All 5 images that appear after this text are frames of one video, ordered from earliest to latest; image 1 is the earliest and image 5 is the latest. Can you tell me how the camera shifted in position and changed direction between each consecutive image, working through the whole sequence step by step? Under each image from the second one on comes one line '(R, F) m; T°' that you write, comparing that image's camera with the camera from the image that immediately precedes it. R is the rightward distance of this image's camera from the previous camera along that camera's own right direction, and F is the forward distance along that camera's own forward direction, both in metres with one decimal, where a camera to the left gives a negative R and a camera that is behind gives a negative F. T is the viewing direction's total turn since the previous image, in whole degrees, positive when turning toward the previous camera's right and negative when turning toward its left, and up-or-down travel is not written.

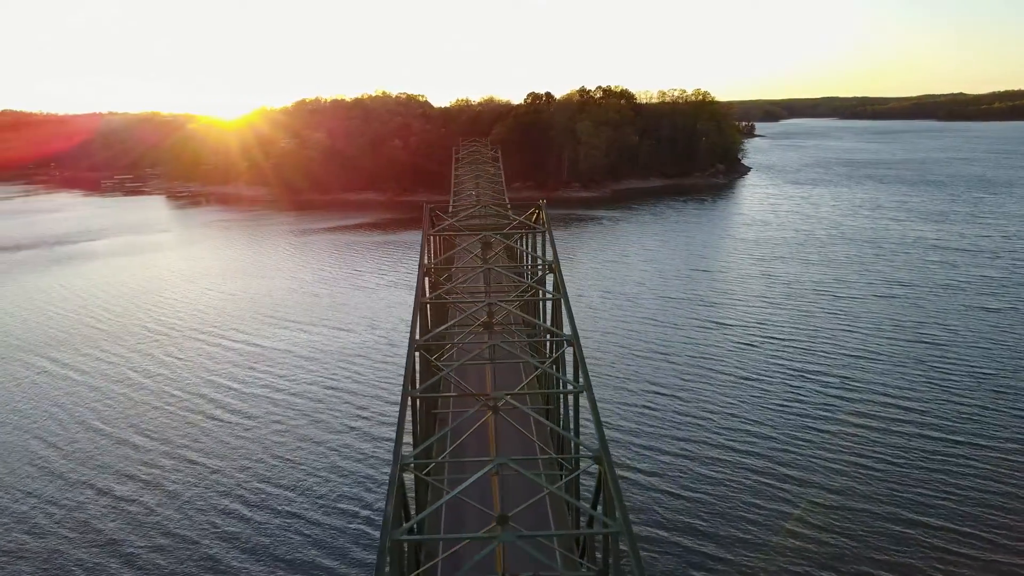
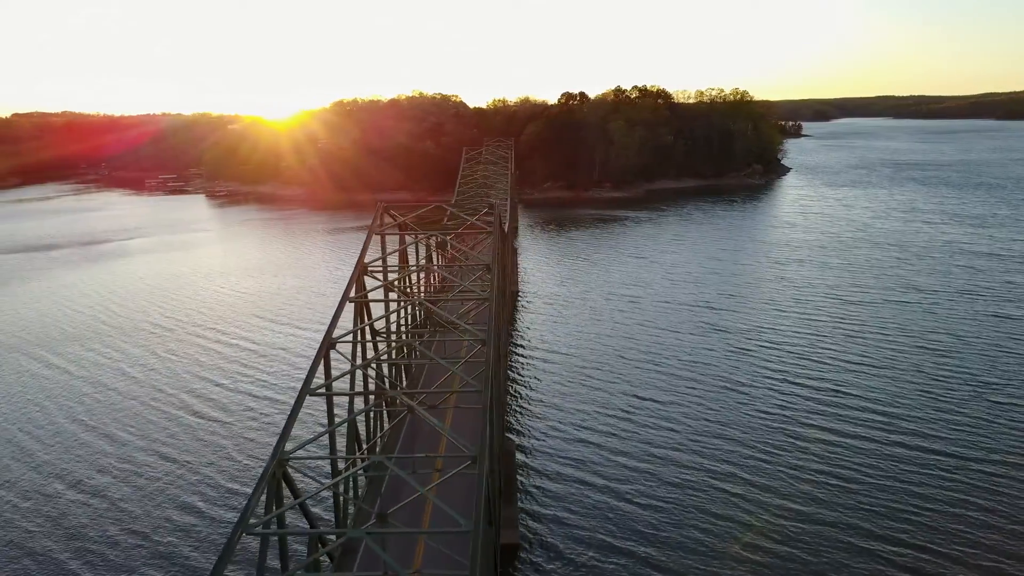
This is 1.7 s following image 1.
(+1.7, +0.3) m; -3°
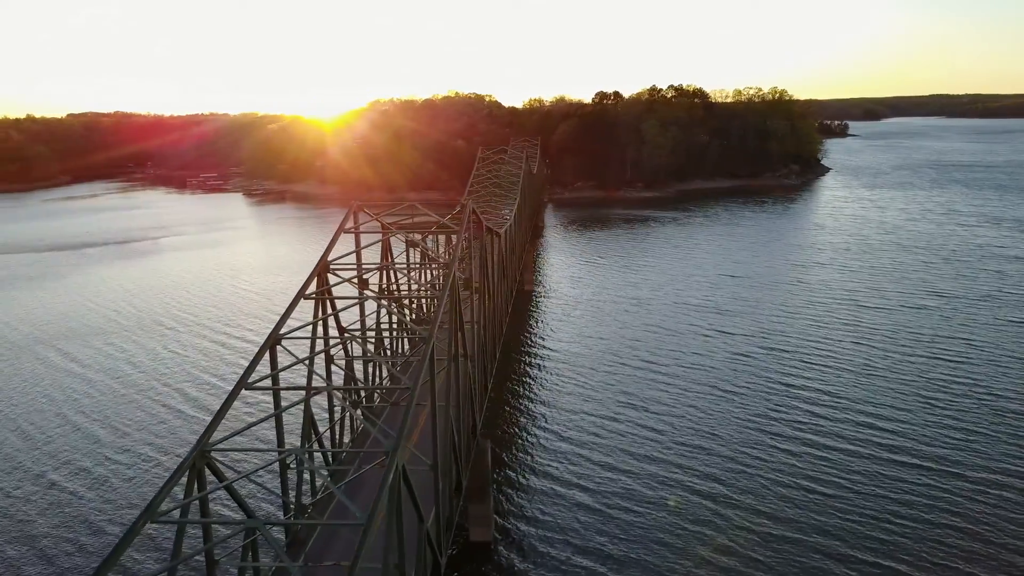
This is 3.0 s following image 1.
(+1.2, +0.1) m; -2°
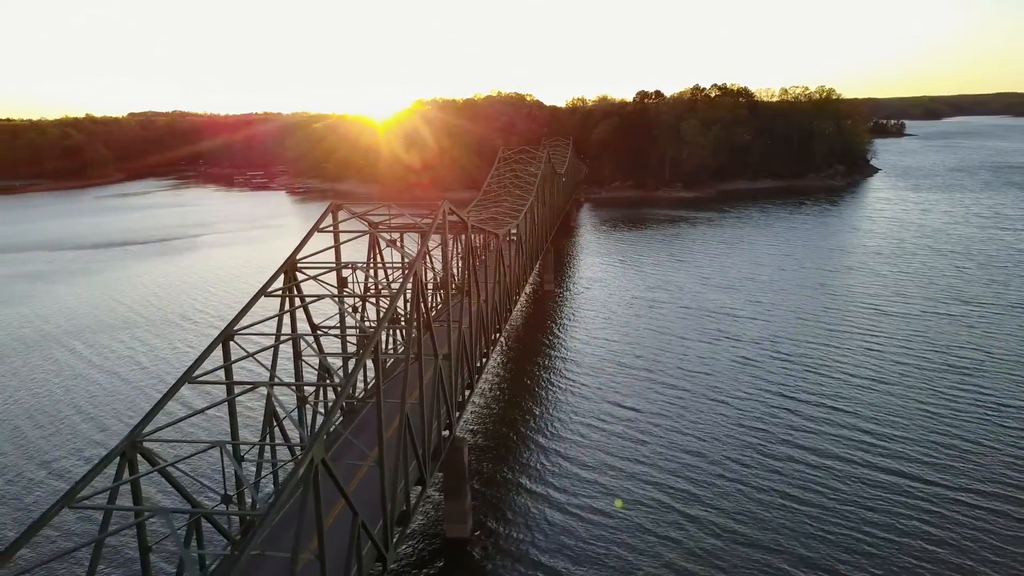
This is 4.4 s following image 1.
(+1.3, 0.0) m; -3°
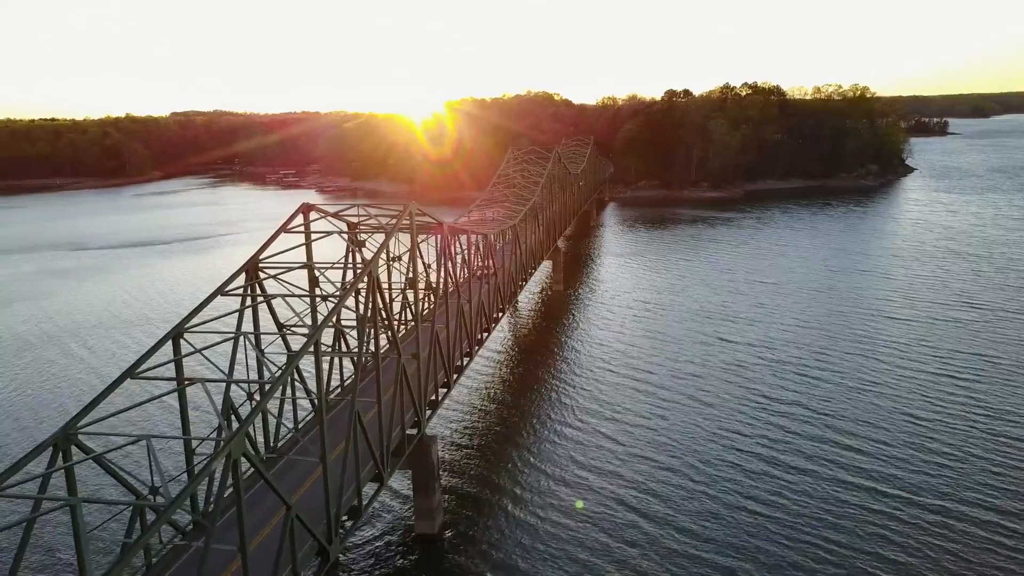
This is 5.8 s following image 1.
(+1.3, -0.1) m; -2°
